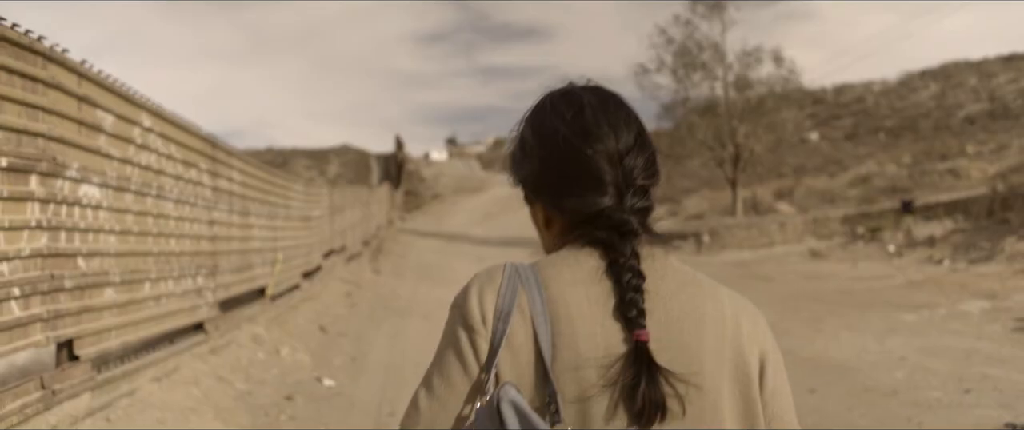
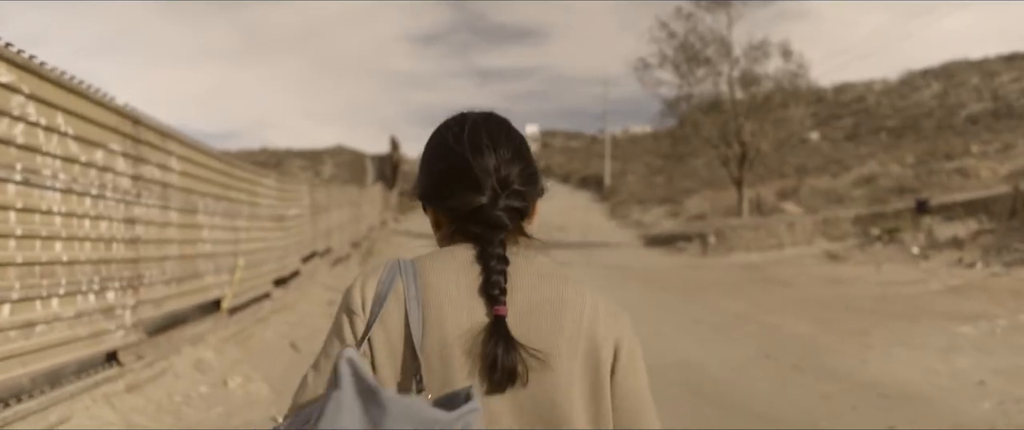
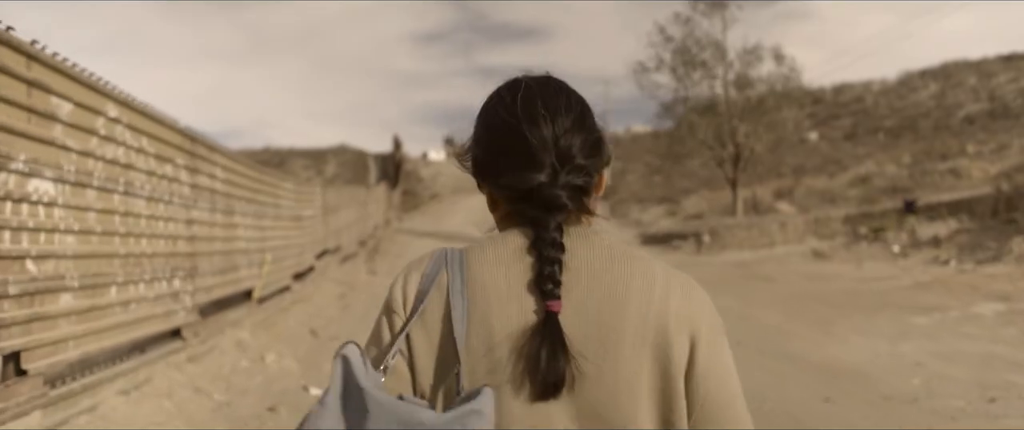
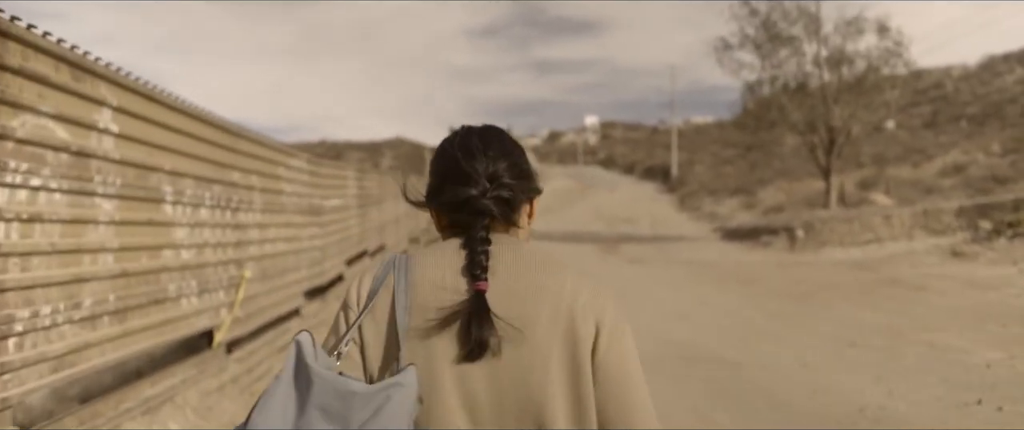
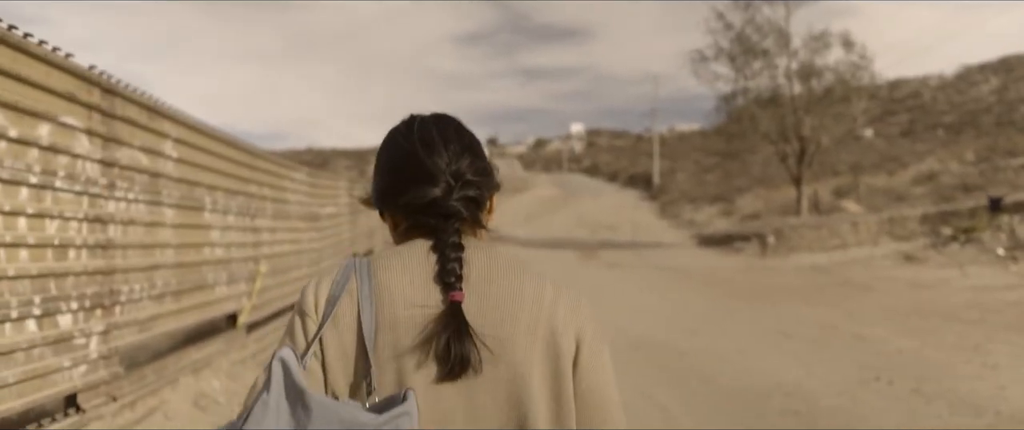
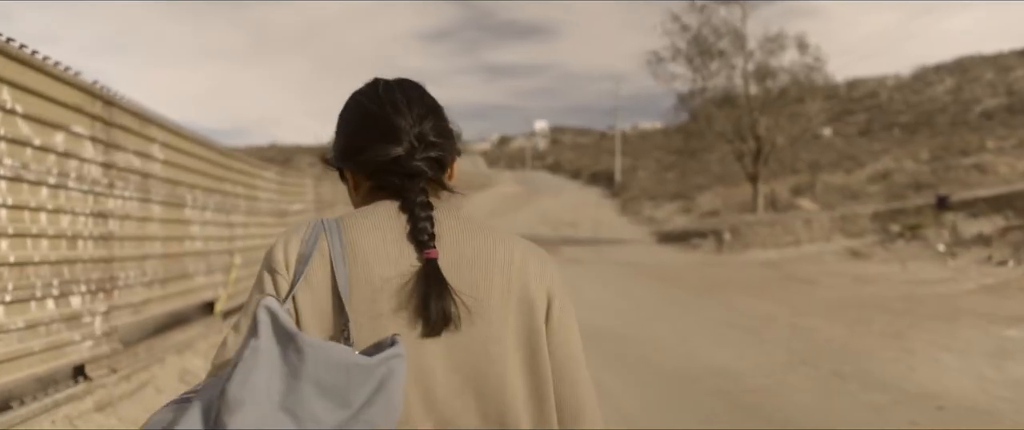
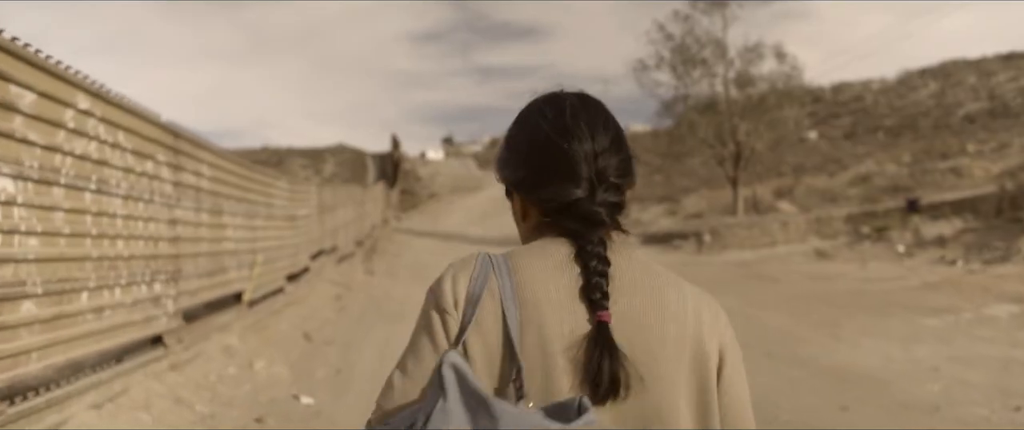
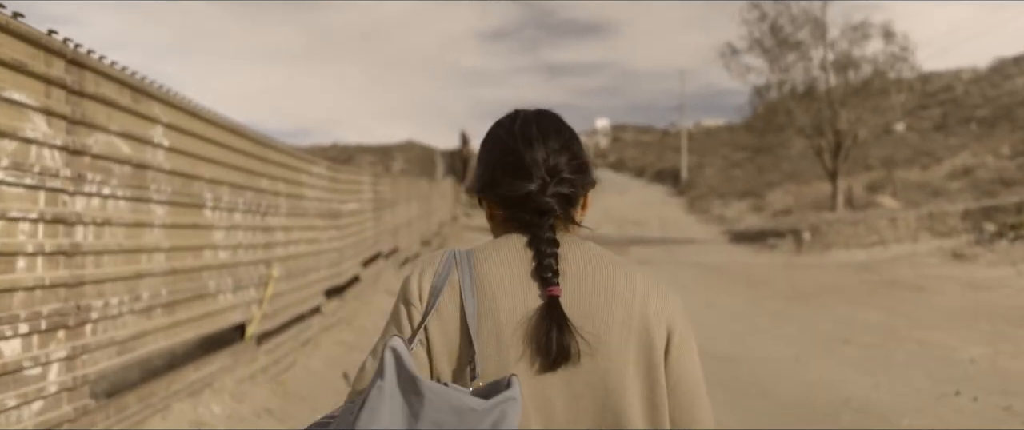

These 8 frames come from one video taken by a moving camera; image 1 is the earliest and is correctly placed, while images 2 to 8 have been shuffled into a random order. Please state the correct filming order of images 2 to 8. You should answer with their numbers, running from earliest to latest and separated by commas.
3, 7, 2, 6, 5, 8, 4
